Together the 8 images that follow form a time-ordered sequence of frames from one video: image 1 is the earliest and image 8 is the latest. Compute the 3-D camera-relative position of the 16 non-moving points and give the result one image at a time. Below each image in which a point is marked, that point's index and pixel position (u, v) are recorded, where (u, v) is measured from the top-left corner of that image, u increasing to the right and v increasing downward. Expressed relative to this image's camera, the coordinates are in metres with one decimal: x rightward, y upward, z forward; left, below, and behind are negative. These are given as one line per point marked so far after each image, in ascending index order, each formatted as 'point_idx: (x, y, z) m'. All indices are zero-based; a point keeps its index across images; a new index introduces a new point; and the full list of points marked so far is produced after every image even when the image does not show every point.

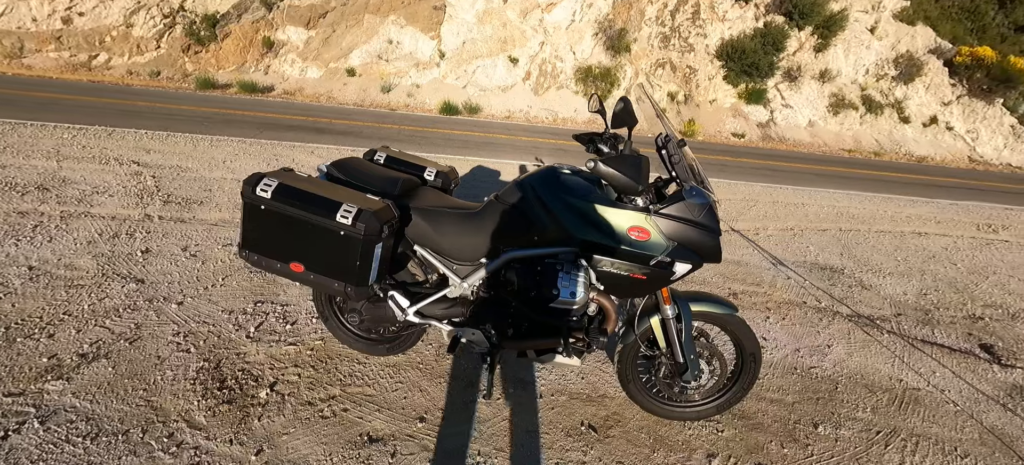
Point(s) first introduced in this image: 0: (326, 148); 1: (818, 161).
0: (-3.5, +1.6, +7.7) m
1: (+9.6, +2.2, +12.8) m
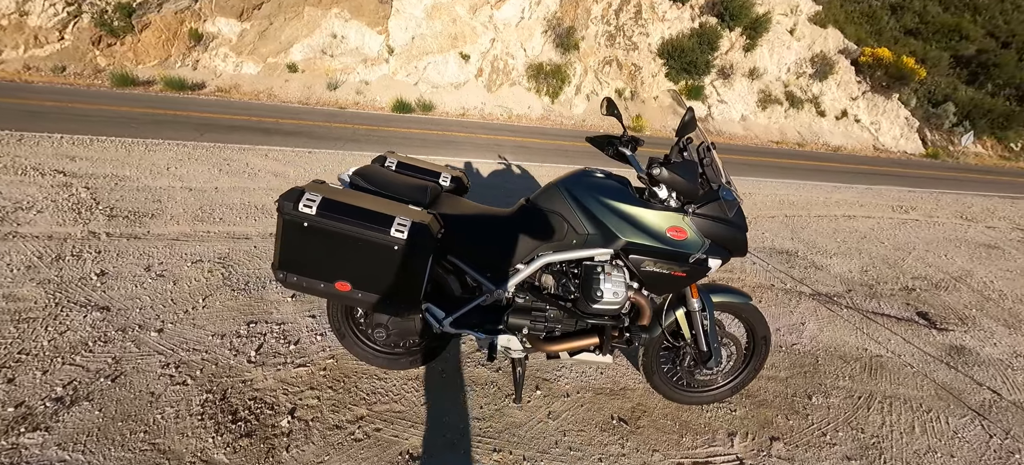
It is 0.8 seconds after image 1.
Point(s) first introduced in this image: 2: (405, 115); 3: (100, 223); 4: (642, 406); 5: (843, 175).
0: (-4.1, +1.5, +7.2) m
1: (+8.2, +2.7, +13.9) m
2: (-3.4, +3.8, +12.9) m
3: (-4.0, +0.1, +4.0) m
4: (+0.8, -1.1, +2.5) m
5: (+9.8, +1.7, +12.0) m
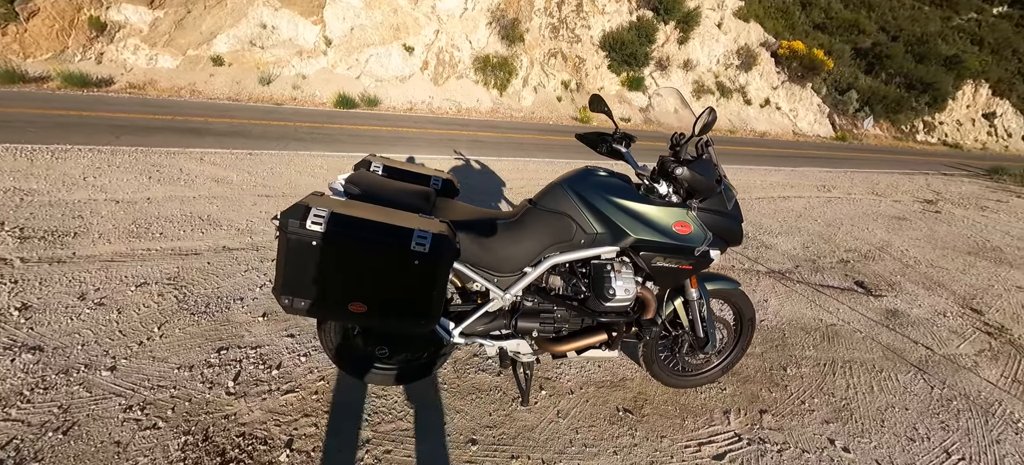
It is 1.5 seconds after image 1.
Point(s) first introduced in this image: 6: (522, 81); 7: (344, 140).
0: (-4.8, +1.3, +6.6) m
1: (+6.5, +3.3, +14.8) m
2: (-4.9, +3.7, +12.3) m
3: (-4.2, -0.1, +3.4) m
4: (+0.8, -1.0, +2.6) m
5: (+8.4, +2.4, +13.1) m
6: (+0.4, +6.0, +15.9) m
7: (-3.9, +2.1, +9.4) m
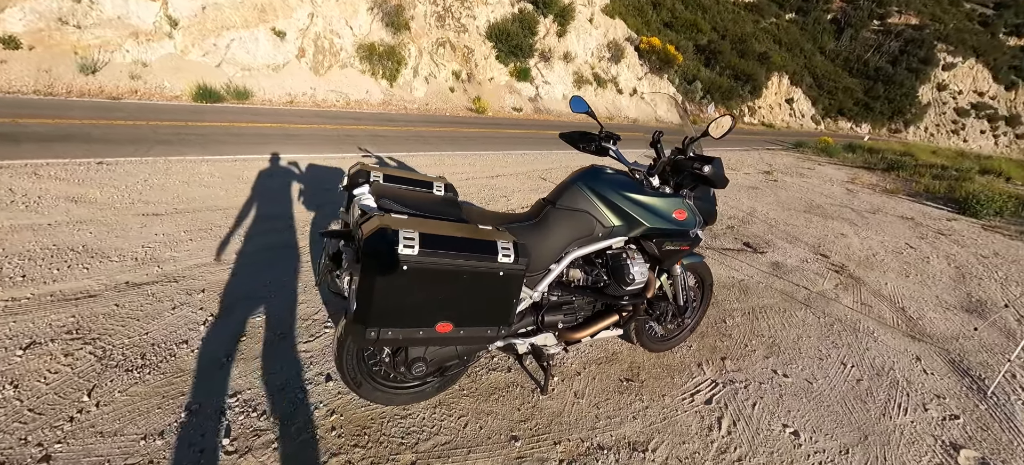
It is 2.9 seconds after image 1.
0: (-5.8, +0.8, +5.2) m
1: (+2.6, +4.1, +16.0) m
2: (-7.7, +3.3, +10.5) m
3: (-4.3, -0.5, +2.3) m
4: (+0.9, -0.9, +2.9) m
5: (+5.0, +3.4, +14.9) m
6: (-3.8, +6.1, +15.4) m
7: (-5.8, +1.8, +8.1) m
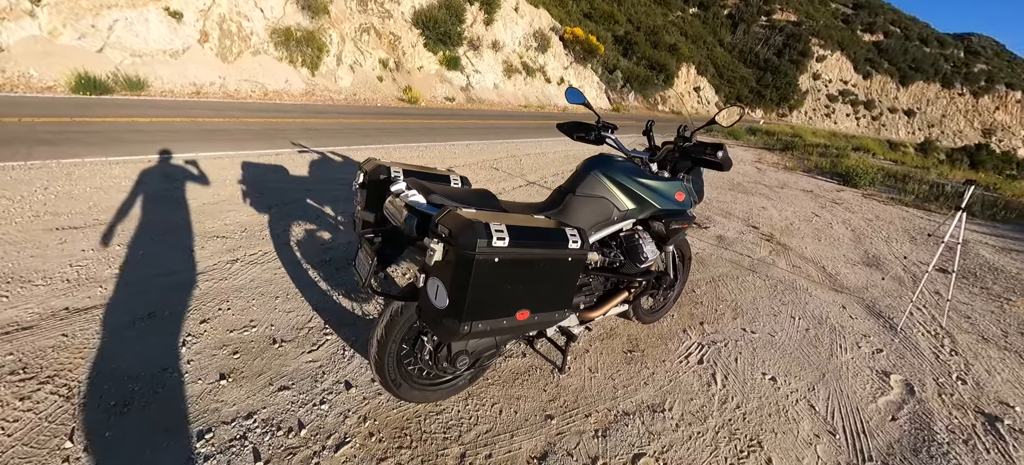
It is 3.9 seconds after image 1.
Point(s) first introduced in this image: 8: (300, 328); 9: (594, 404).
0: (-6.1, +0.6, +4.2) m
1: (+0.1, +4.6, +16.2) m
2: (-9.1, +3.0, +9.0) m
3: (-4.1, -0.7, +1.7) m
4: (+0.9, -0.8, +3.2) m
5: (+2.6, +4.0, +15.5) m
6: (-6.3, +6.2, +14.4) m
7: (-6.7, +1.6, +7.0) m
8: (-1.5, -0.7, +2.8) m
9: (+0.5, -1.0, +2.5) m
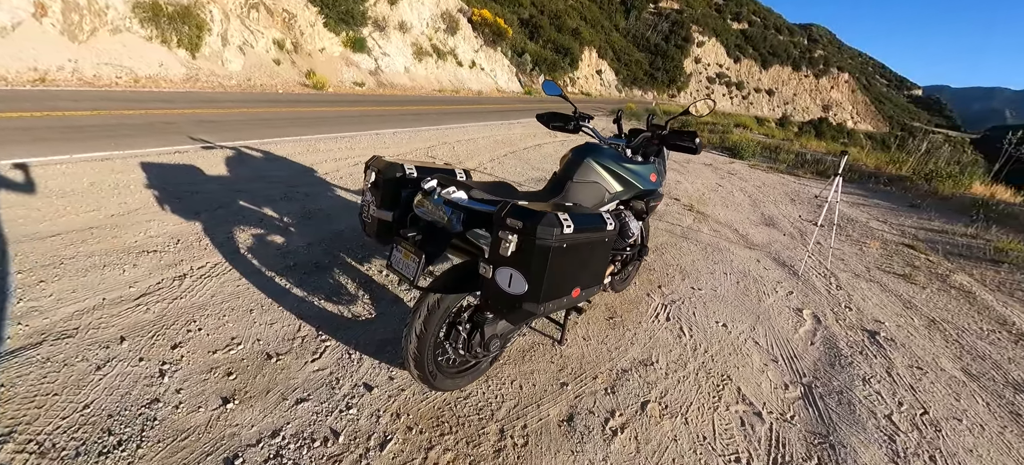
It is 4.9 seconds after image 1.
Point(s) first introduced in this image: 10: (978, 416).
0: (-6.4, +0.2, +3.0) m
1: (-3.1, +5.0, +15.8) m
2: (-10.4, +2.5, +7.0) m
3: (-3.7, -1.0, +1.0) m
4: (+0.8, -0.6, +3.5) m
5: (-0.5, +4.6, +15.7) m
6: (-9.1, +6.1, +12.7) m
7: (-7.6, +1.3, +5.6) m
8: (-1.5, -0.7, +2.7) m
9: (+0.6, -0.9, +2.8) m
10: (+3.2, -1.3, +2.8) m
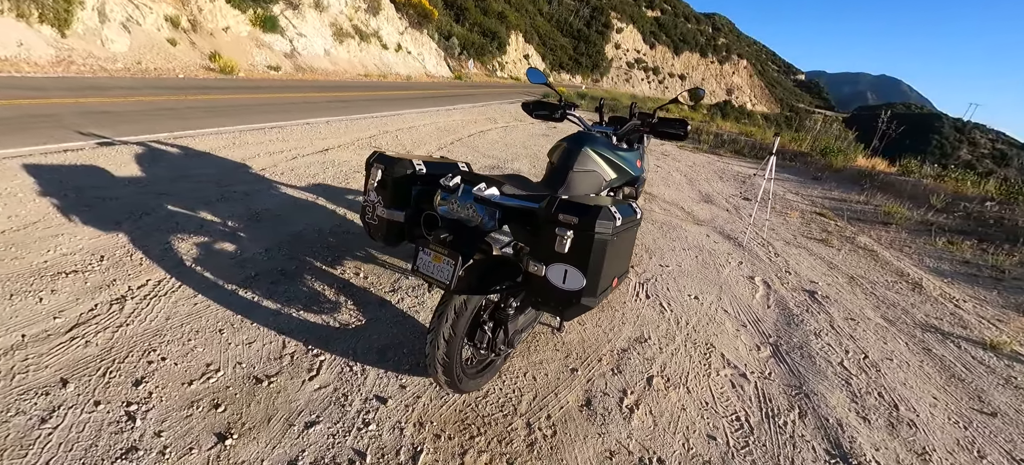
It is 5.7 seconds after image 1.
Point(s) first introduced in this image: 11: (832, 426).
0: (-6.3, -0.2, +1.9) m
1: (-5.6, +5.2, +14.8) m
2: (-11.1, +2.0, +5.0) m
3: (-3.3, -1.3, +0.4) m
4: (+0.7, -0.5, +3.6) m
5: (-3.0, +5.0, +15.2) m
6: (-11.0, +5.8, +10.7) m
7: (-8.0, +0.9, +4.2) m
8: (-1.4, -0.7, +2.4) m
9: (+0.6, -0.8, +2.9) m
10: (+3.2, -1.0, +3.4) m
11: (+2.0, -1.2, +2.5) m
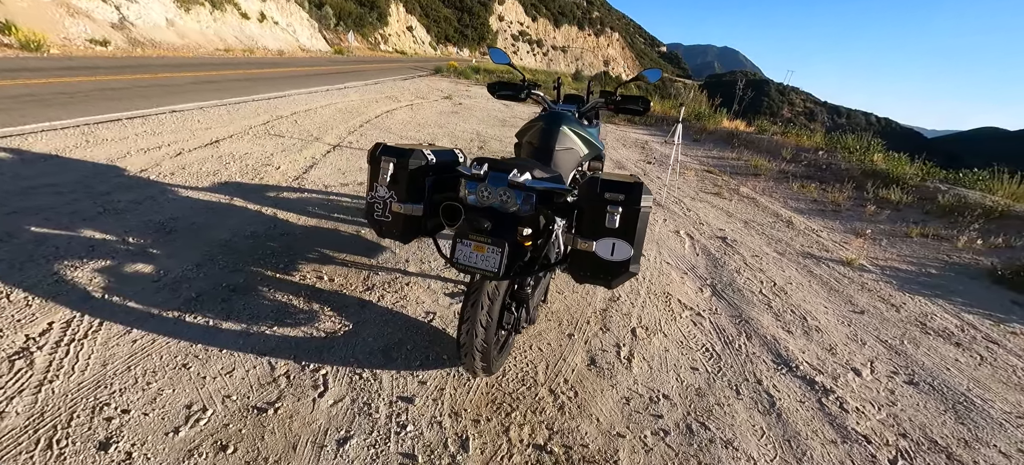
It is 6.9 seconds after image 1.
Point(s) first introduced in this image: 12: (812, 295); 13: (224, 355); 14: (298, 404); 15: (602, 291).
0: (-5.9, -0.8, +0.4) m
1: (-9.1, +5.2, +12.7) m
2: (-11.6, +0.9, +2.1) m
3: (-2.6, -1.6, -0.2) m
4: (+0.4, -0.3, +3.8) m
5: (-6.6, +5.3, +13.8) m
6: (-13.3, +4.9, +7.4) m
7: (-8.2, +0.1, +2.1) m
8: (-1.3, -0.8, +2.2) m
9: (+0.5, -0.6, +3.1) m
10: (+3.0, -0.5, +4.2) m
11: (+2.0, -0.8, +3.1) m
12: (+2.9, -0.6, +3.9) m
13: (-1.6, -0.7, +2.3) m
14: (-1.1, -0.9, +2.1) m
15: (+0.8, -0.5, +3.4) m
